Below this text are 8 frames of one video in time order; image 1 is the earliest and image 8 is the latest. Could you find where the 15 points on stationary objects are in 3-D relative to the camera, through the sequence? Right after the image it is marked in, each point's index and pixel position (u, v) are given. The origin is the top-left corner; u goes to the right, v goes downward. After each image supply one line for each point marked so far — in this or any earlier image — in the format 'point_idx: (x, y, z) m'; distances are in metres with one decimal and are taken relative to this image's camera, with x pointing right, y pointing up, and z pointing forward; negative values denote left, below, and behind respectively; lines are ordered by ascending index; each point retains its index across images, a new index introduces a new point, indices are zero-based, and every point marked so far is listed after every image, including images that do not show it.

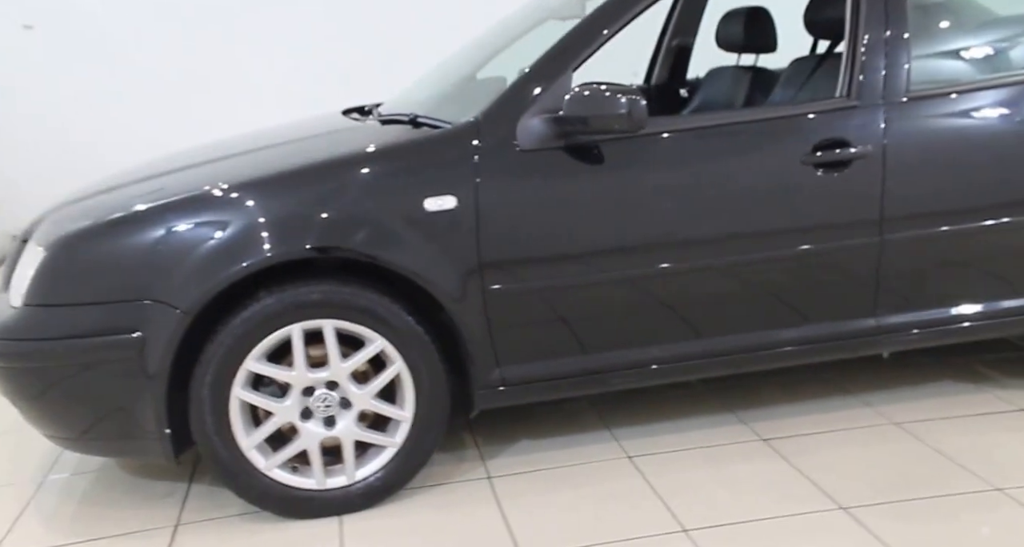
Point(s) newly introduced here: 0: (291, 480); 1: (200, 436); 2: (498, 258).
0: (-0.5, -0.5, +2.1) m
1: (-0.7, -0.4, +2.1) m
2: (0.0, 0.0, +2.1) m
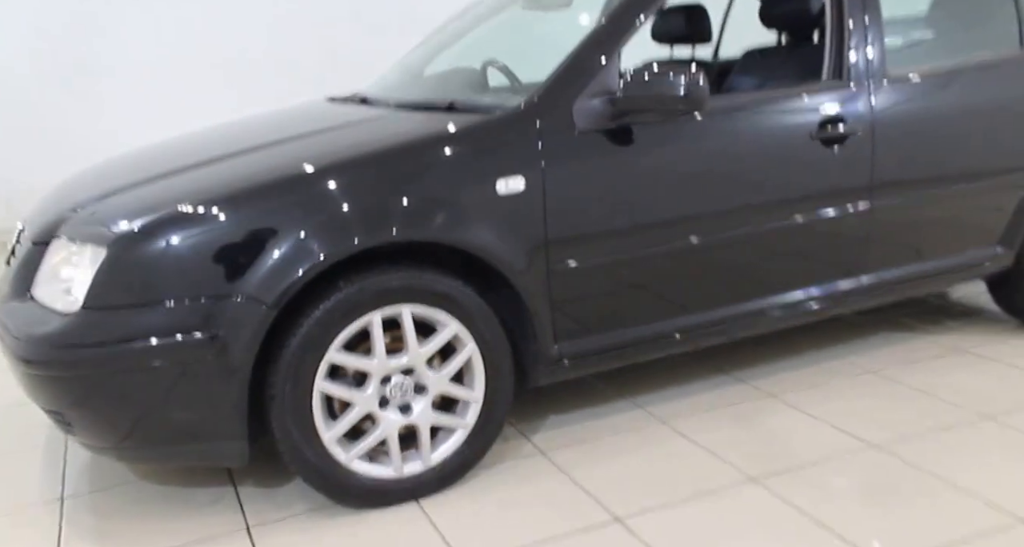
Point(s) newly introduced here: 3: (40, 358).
0: (-0.3, -0.4, +2.1) m
1: (-0.5, -0.3, +2.0) m
2: (+0.1, +0.1, +2.2) m
3: (-1.0, -0.2, +2.0) m
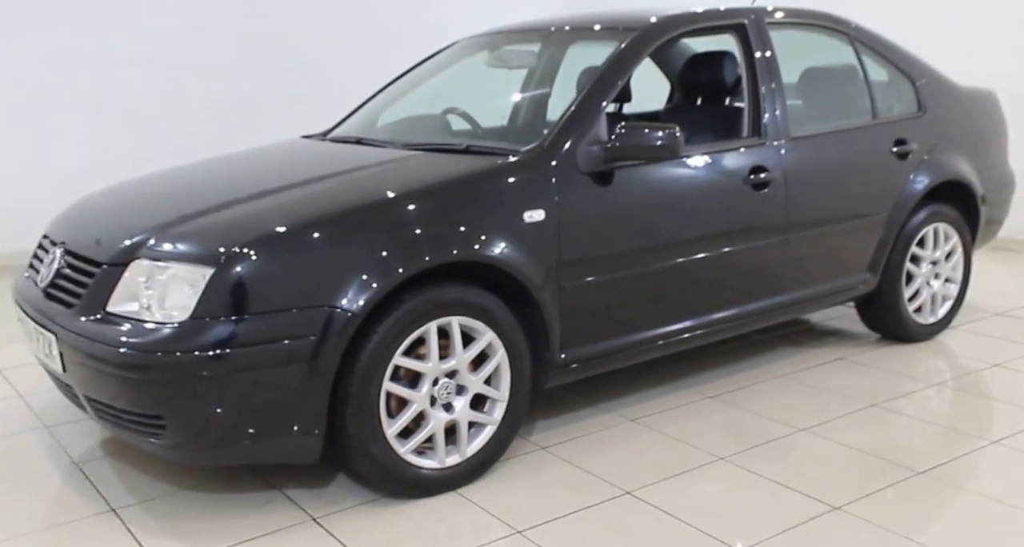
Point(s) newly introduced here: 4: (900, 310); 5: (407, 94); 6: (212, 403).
0: (-0.2, -0.5, +2.4) m
1: (-0.4, -0.4, +2.3) m
2: (+0.2, 0.0, +2.6) m
3: (-0.9, -0.2, +2.2) m
4: (+1.5, -0.1, +3.7) m
5: (-0.4, +0.7, +3.7) m
6: (-0.7, -0.3, +2.2) m
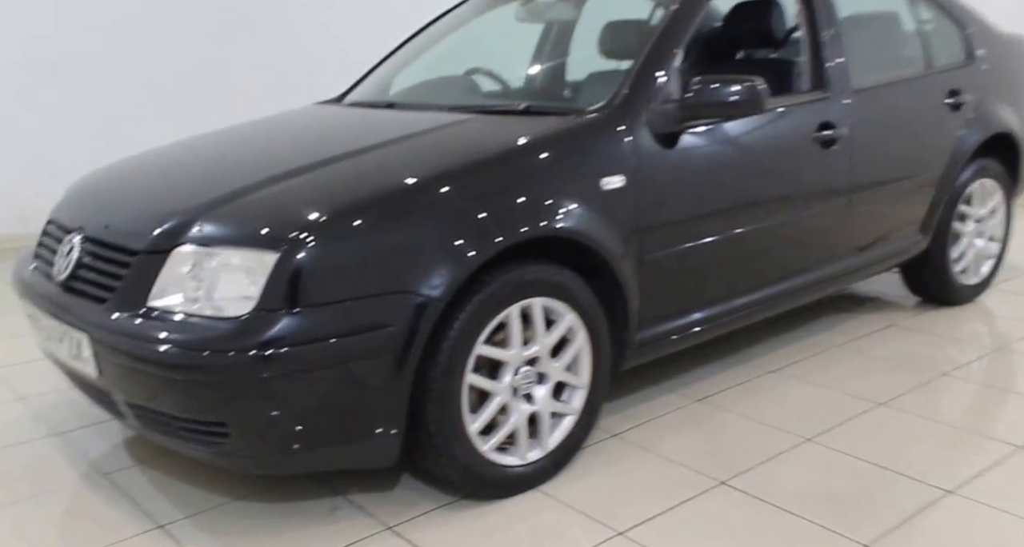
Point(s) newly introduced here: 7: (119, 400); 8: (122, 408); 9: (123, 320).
0: (0.0, -0.4, +2.2) m
1: (-0.2, -0.3, +2.0) m
2: (+0.3, +0.1, +2.4) m
3: (-0.7, -0.2, +1.9) m
4: (+1.6, 0.0, +3.6) m
5: (-0.3, +0.8, +3.4) m
6: (-0.5, -0.3, +1.9) m
7: (-0.9, -0.3, +2.1) m
8: (-0.9, -0.3, +2.1) m
9: (-0.8, -0.1, +2.0) m
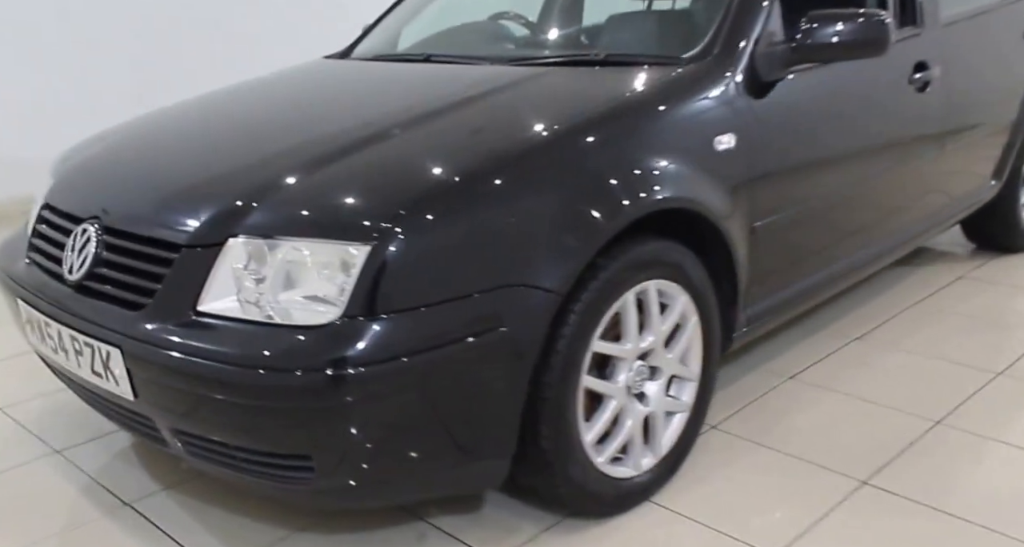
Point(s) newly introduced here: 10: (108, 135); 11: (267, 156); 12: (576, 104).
0: (+0.2, -0.4, +1.9) m
1: (+0.1, -0.3, +1.7) m
2: (+0.5, +0.2, +2.1) m
3: (-0.5, -0.2, +1.6) m
4: (+1.8, +0.2, +3.3) m
5: (-0.2, +0.9, +3.0) m
6: (-0.2, -0.3, +1.6) m
7: (-0.6, -0.3, +1.7) m
8: (-0.6, -0.3, +1.8) m
9: (-0.6, -0.1, +1.6) m
10: (-1.0, +0.3, +2.3) m
11: (-0.5, +0.2, +1.8) m
12: (+0.1, +0.3, +1.9) m
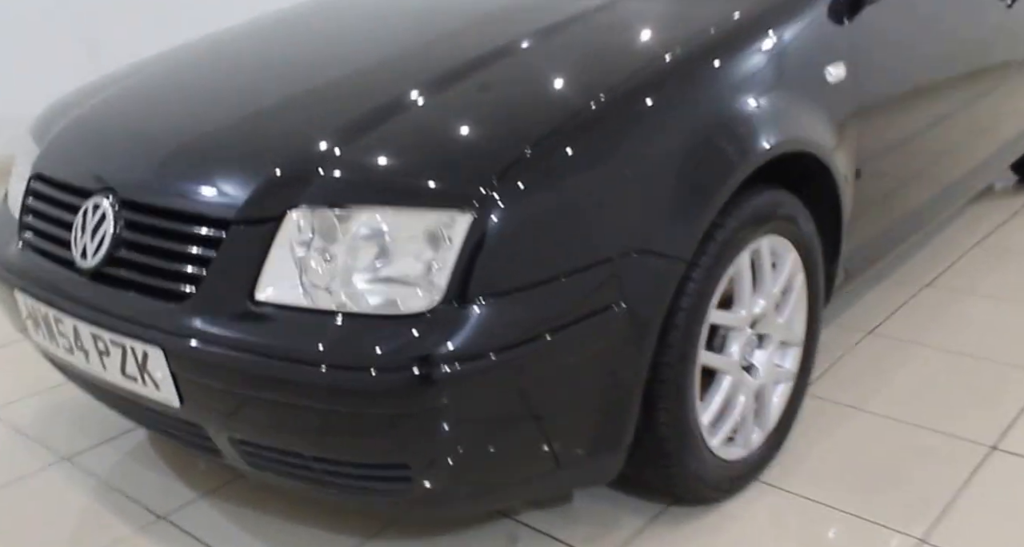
0: (+0.4, -0.3, +1.7) m
1: (+0.2, -0.2, +1.5) m
2: (+0.7, +0.3, +1.9) m
3: (-0.3, -0.2, +1.3) m
4: (+1.8, +0.4, +3.1) m
5: (-0.2, +1.0, +2.7) m
6: (0.0, -0.2, +1.3) m
7: (-0.5, -0.3, +1.5) m
8: (-0.5, -0.3, +1.5) m
9: (-0.4, -0.1, +1.4) m
10: (-0.9, +0.4, +2.0) m
11: (-0.3, +0.3, +1.6) m
12: (+0.3, +0.4, +1.6) m
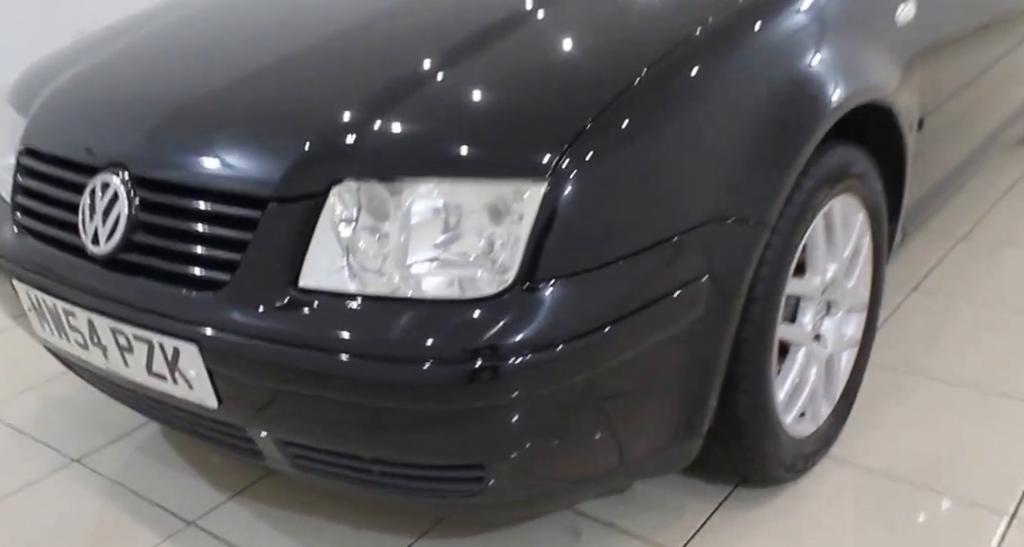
0: (+0.5, -0.3, +1.6) m
1: (+0.3, -0.2, +1.4) m
2: (+0.7, +0.4, +1.7) m
3: (-0.2, -0.1, +1.2) m
4: (+1.8, +0.6, +3.1) m
5: (-0.1, +1.1, +2.5) m
6: (+0.1, -0.2, +1.2) m
7: (-0.4, -0.2, +1.3) m
8: (-0.4, -0.2, +1.4) m
9: (-0.3, -0.1, +1.2) m
10: (-0.8, +0.4, +1.8) m
11: (-0.2, +0.3, +1.4) m
12: (+0.3, +0.5, +1.5) m
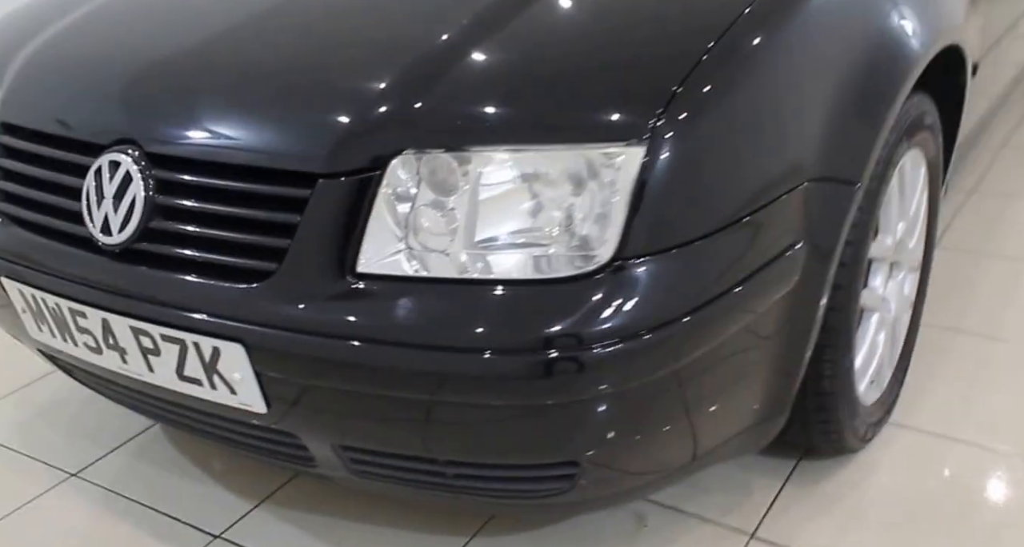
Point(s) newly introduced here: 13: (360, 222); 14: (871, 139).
0: (+0.6, -0.2, +1.5) m
1: (+0.4, -0.1, +1.3) m
2: (+0.8, +0.4, +1.6) m
3: (-0.1, -0.1, +1.0) m
4: (+1.8, +0.8, +3.0) m
5: (-0.2, +1.2, +2.4) m
6: (+0.2, -0.2, +1.1) m
7: (-0.3, -0.2, +1.2) m
8: (-0.3, -0.2, +1.2) m
9: (-0.2, 0.0, +1.1) m
10: (-0.8, +0.4, +1.6) m
11: (-0.2, +0.3, +1.3) m
12: (+0.4, +0.5, +1.3) m
13: (-0.2, +0.1, +1.1) m
14: (+0.5, +0.2, +1.2) m
